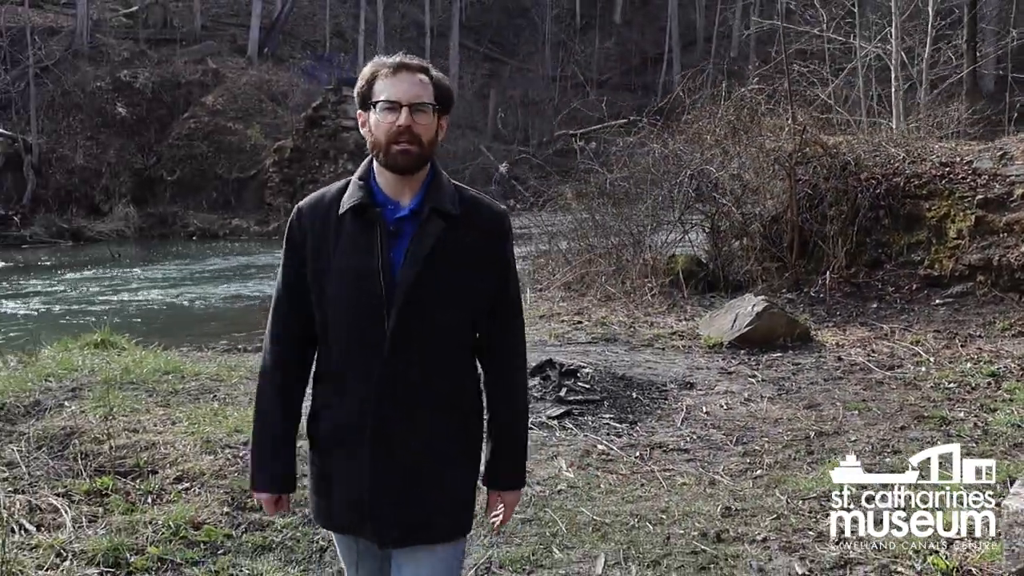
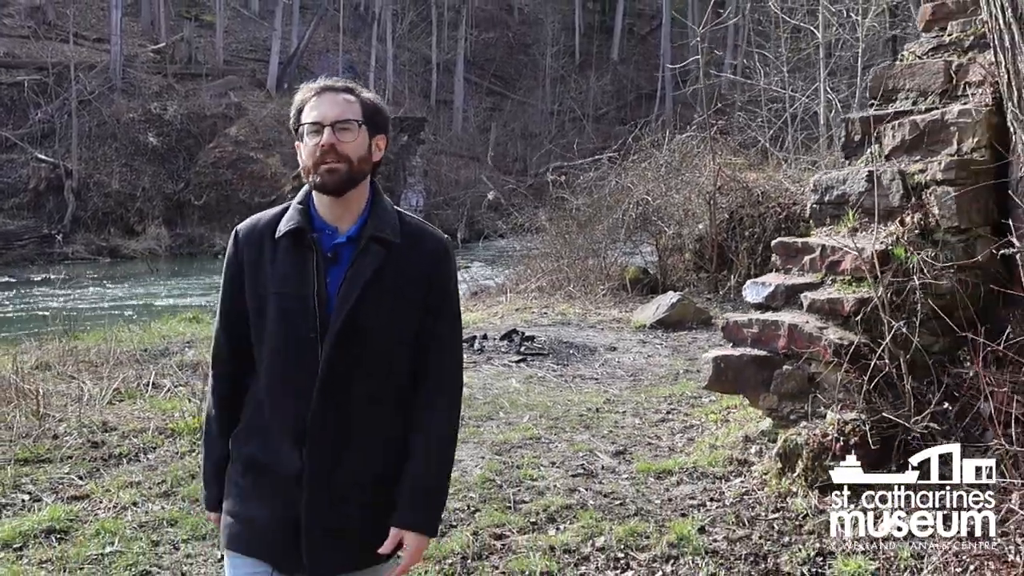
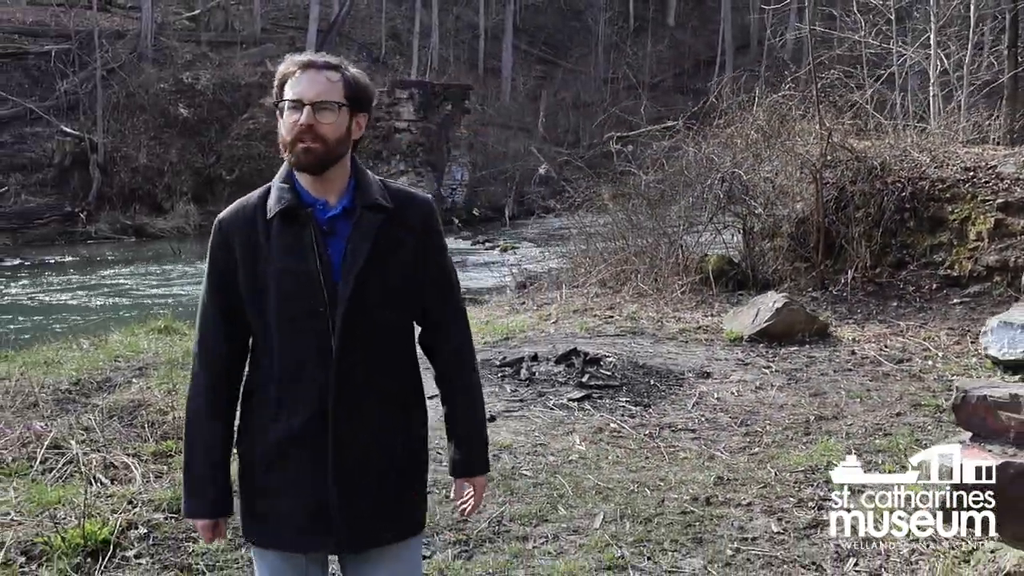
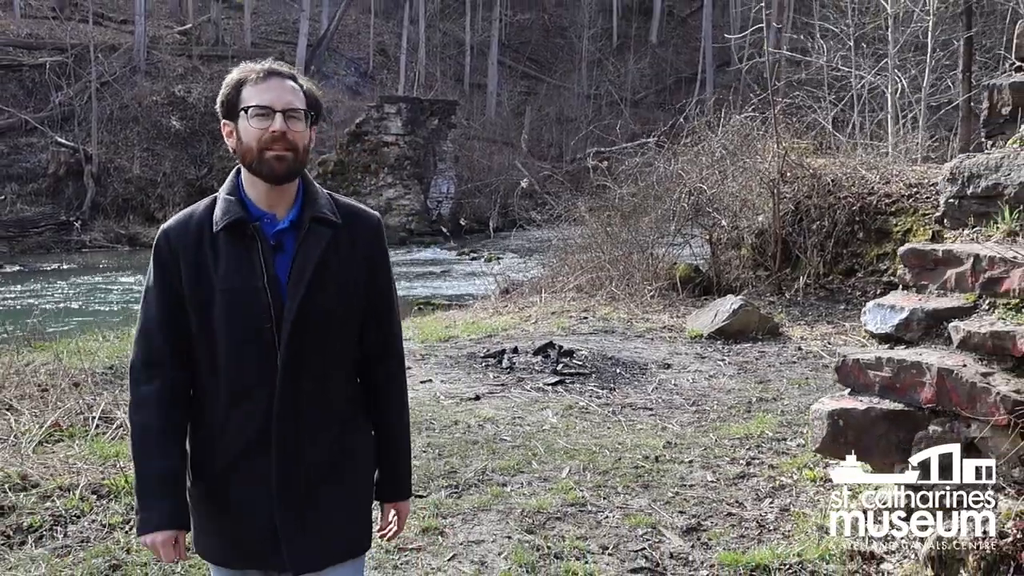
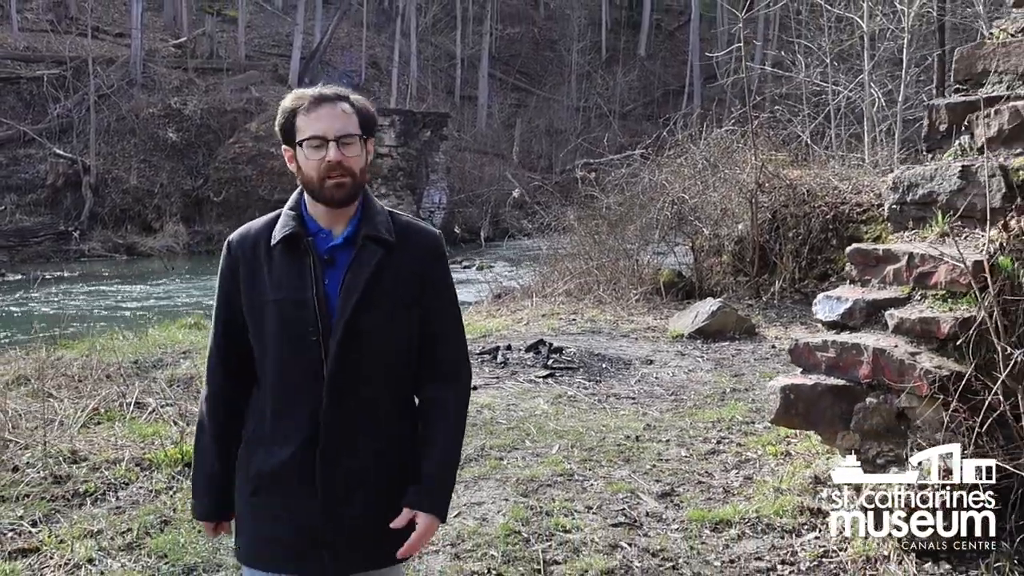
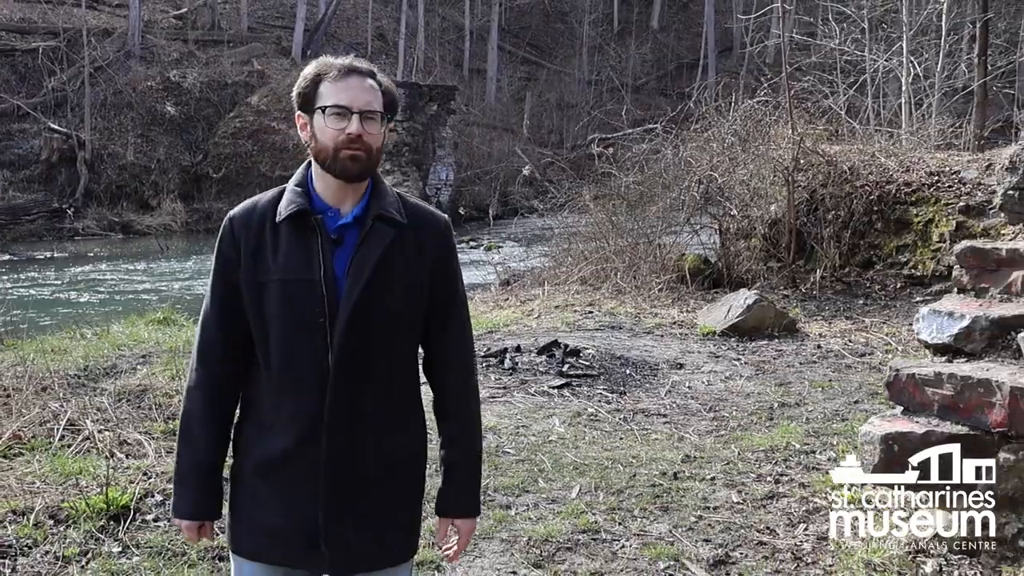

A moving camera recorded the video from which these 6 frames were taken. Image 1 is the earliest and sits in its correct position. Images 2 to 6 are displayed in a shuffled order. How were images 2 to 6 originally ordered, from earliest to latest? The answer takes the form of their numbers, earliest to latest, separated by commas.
3, 6, 4, 5, 2
